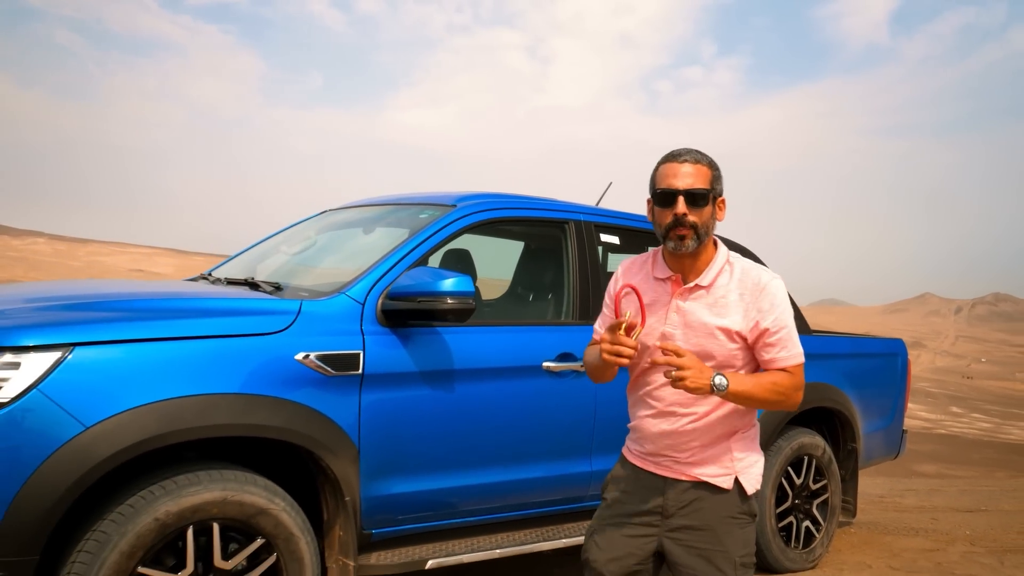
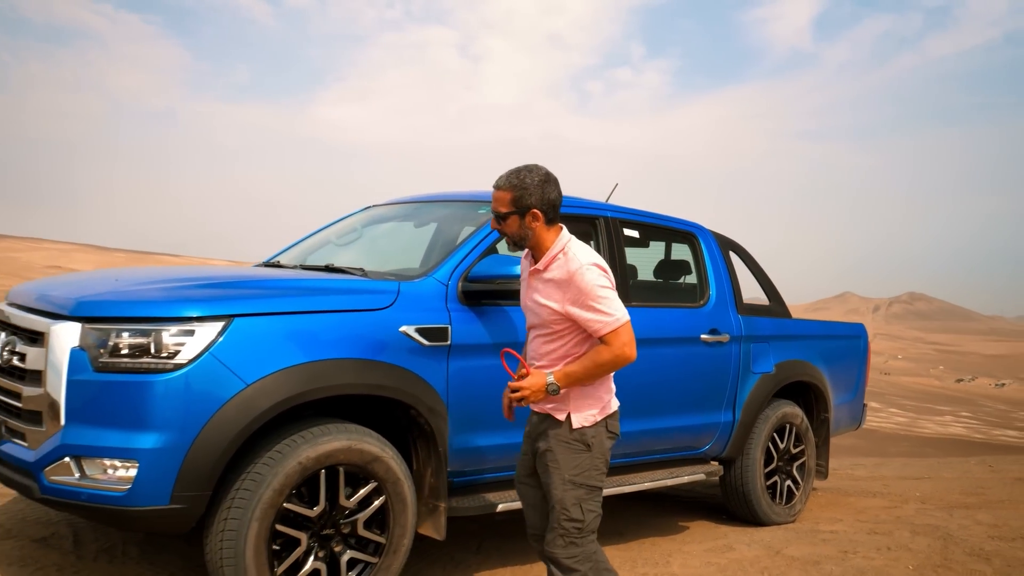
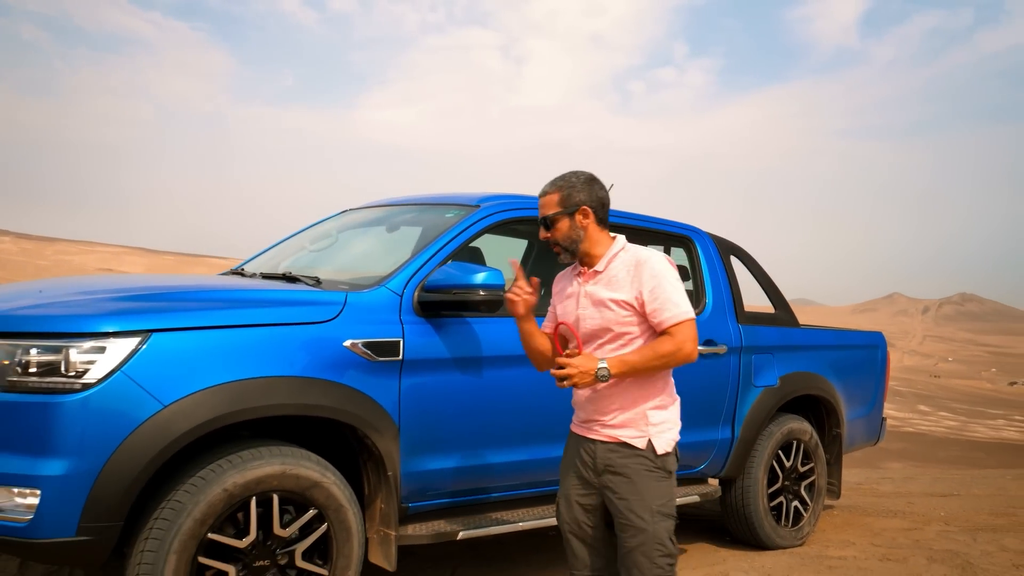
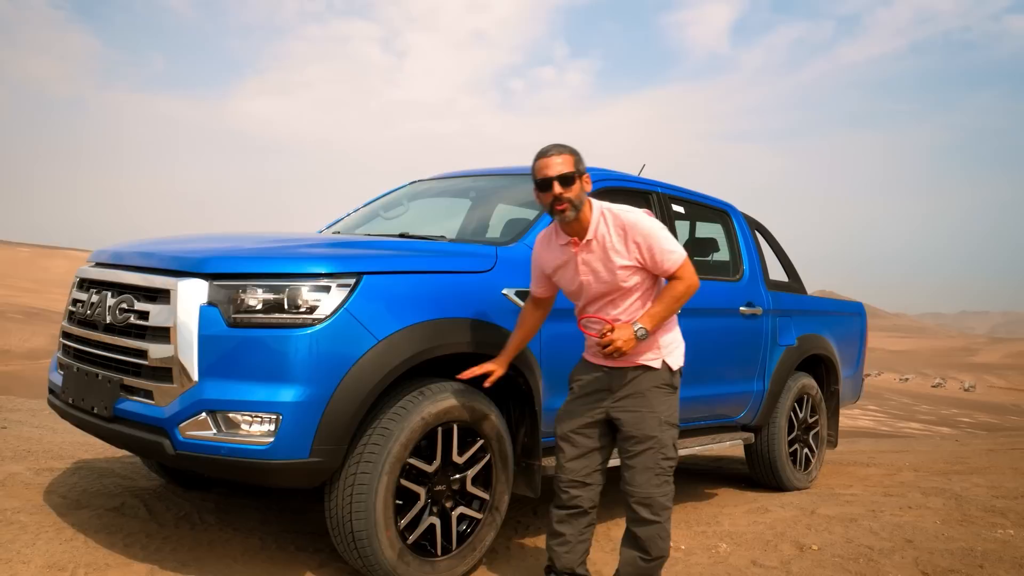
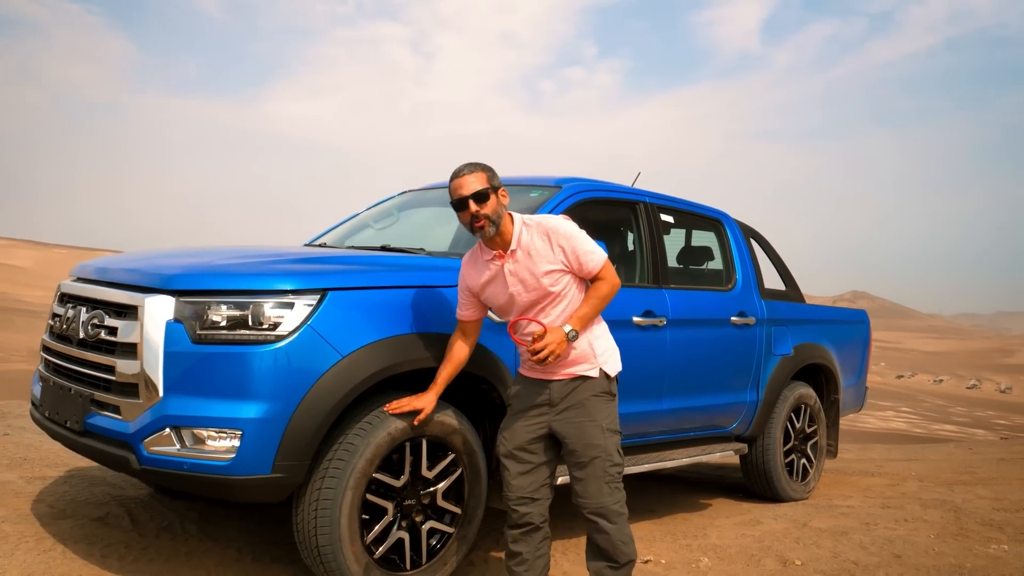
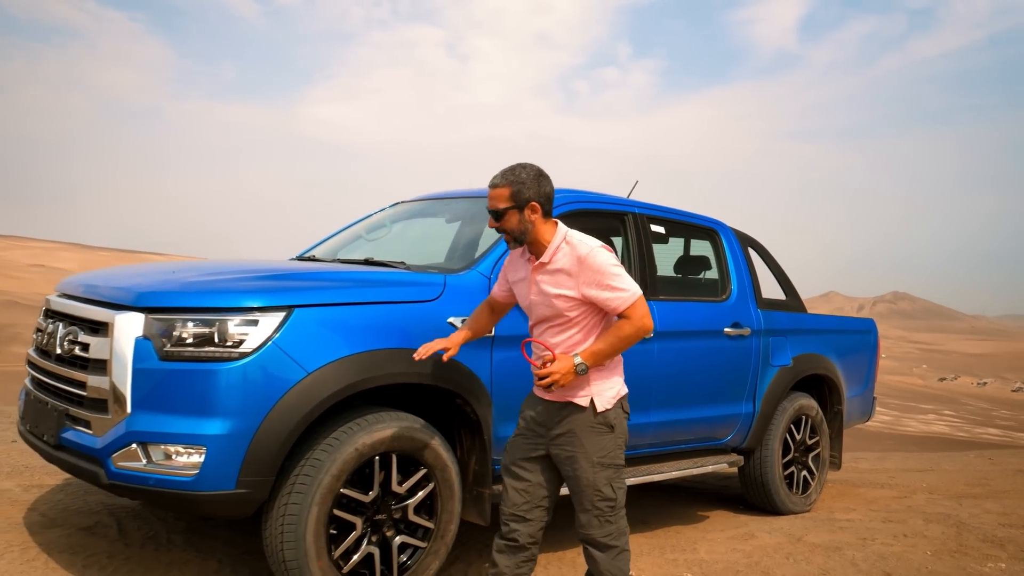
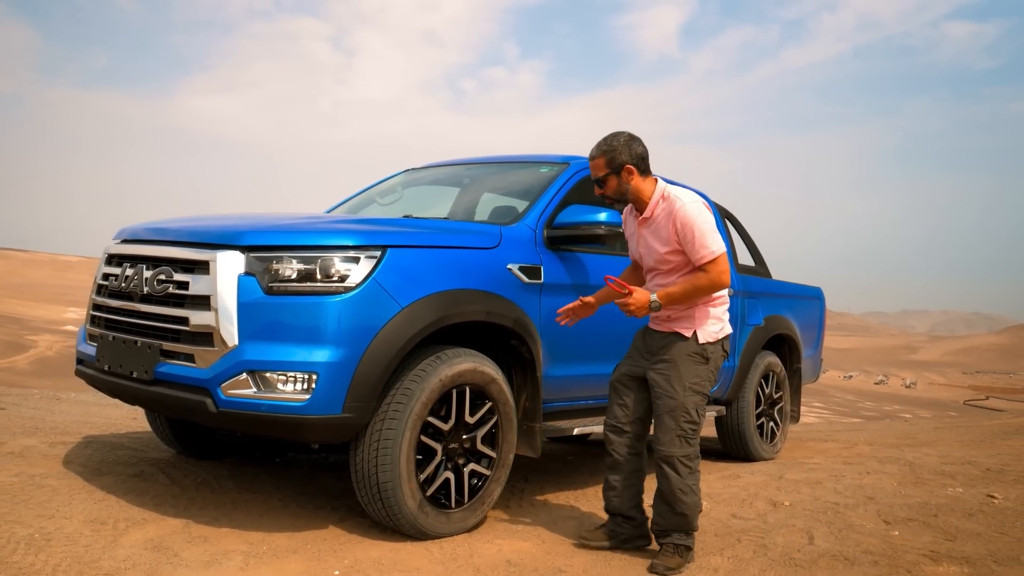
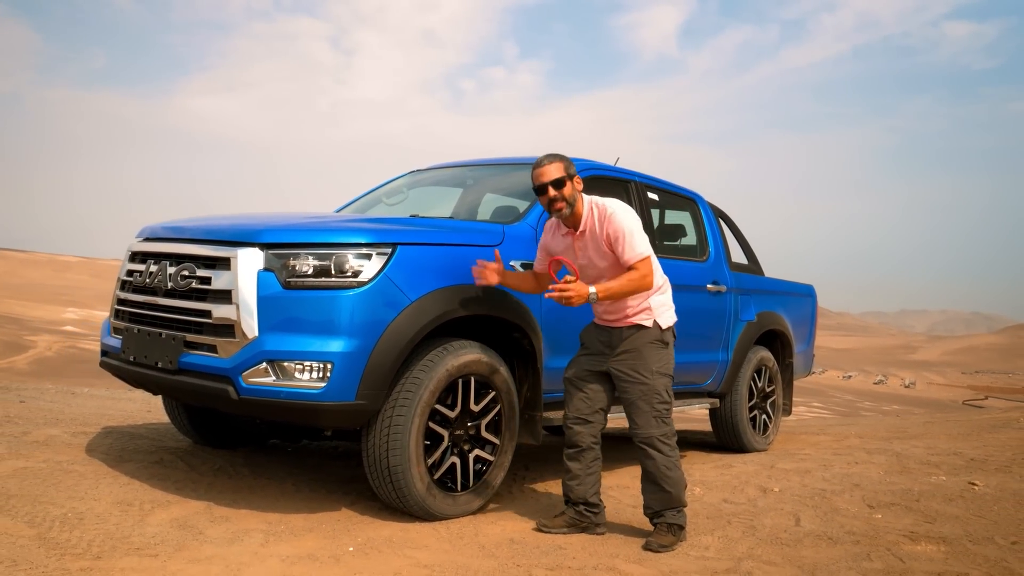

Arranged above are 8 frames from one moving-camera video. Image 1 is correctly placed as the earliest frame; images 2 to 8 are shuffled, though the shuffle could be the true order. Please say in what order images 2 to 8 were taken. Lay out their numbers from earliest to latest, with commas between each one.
3, 2, 6, 5, 4, 7, 8
